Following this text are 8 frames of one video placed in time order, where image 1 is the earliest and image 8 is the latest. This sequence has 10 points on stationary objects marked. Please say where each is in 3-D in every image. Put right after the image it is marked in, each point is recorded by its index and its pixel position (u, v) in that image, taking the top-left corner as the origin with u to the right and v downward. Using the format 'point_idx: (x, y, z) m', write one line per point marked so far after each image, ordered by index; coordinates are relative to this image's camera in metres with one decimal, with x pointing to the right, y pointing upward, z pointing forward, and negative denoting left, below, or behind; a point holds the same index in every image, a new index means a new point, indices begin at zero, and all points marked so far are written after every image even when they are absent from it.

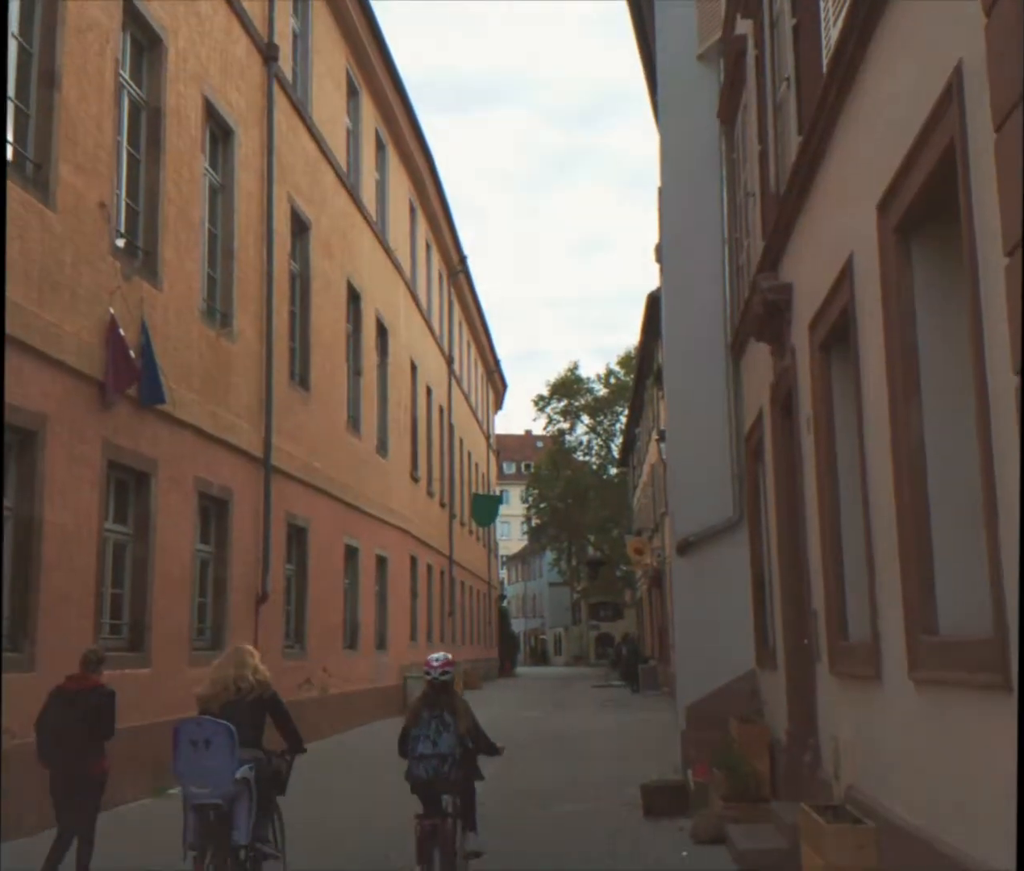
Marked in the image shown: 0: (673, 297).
0: (+1.8, +1.5, +12.3) m
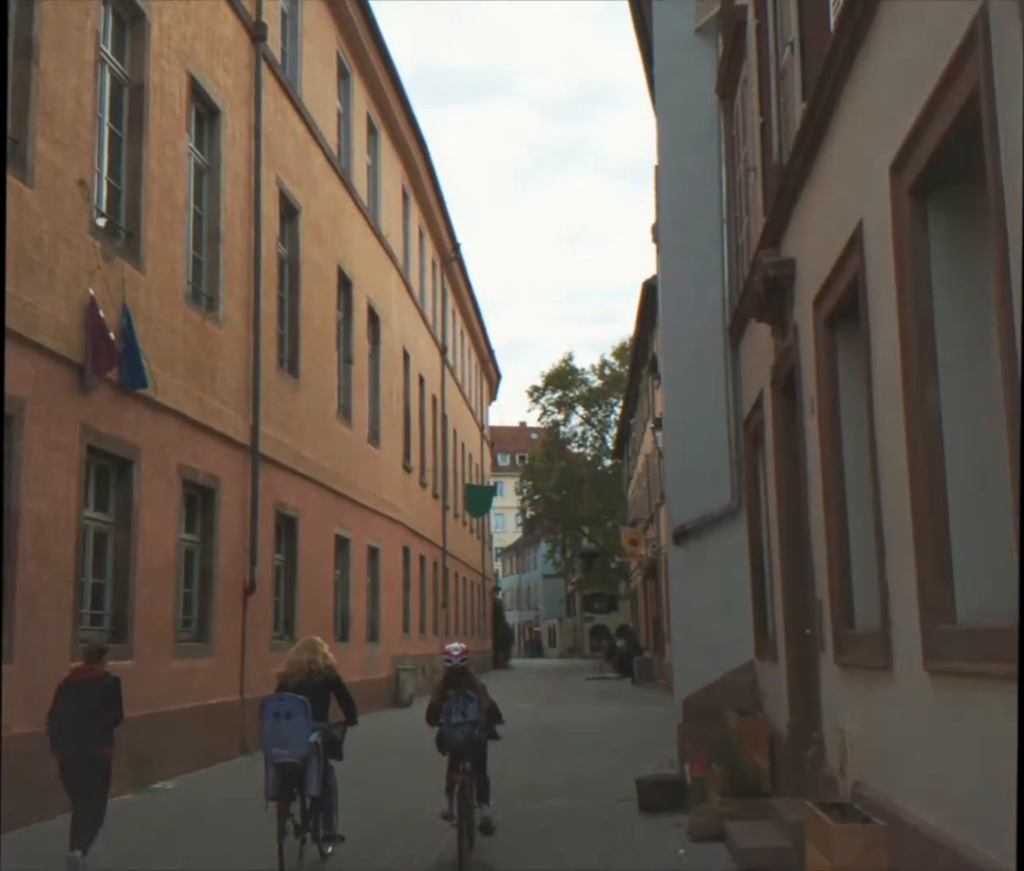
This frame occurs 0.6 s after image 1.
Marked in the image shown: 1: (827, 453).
0: (+1.7, +1.7, +11.9) m
1: (+1.8, -0.1, +6.5) m
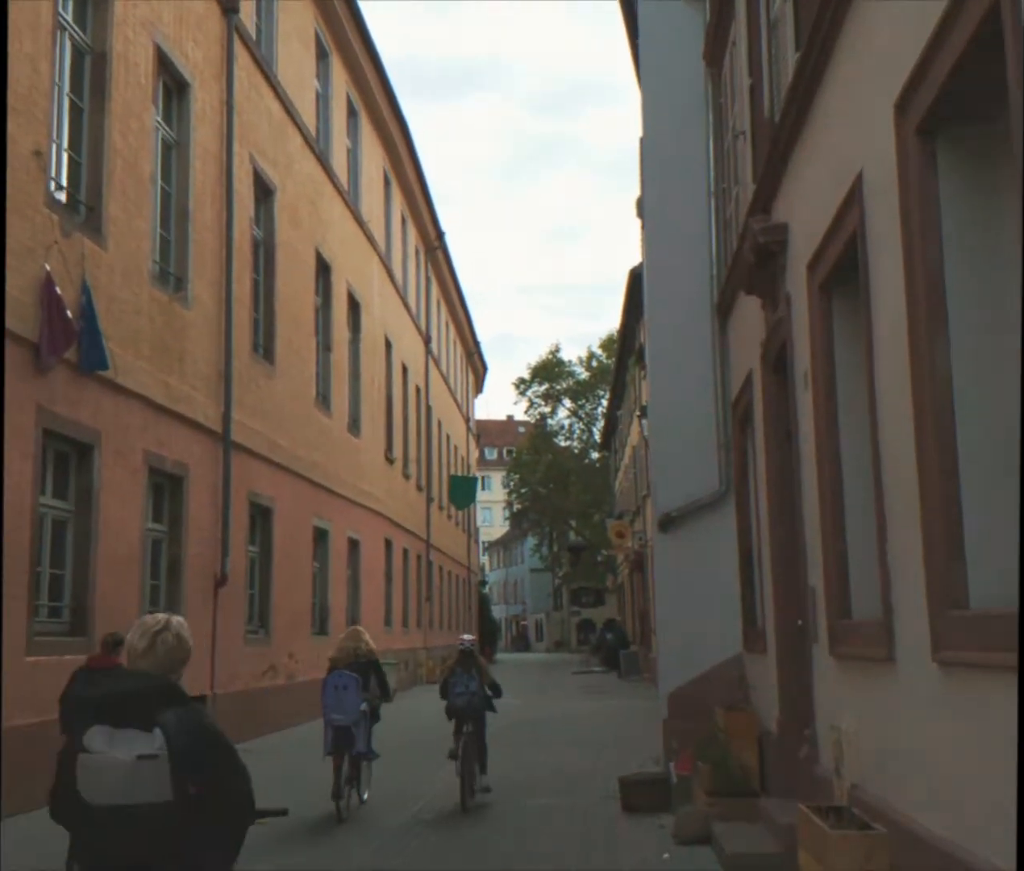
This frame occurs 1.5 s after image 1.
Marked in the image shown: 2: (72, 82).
0: (+1.5, +1.9, +11.5) m
1: (+1.7, +0.1, +6.1) m
2: (-4.6, +3.7, +11.6) m
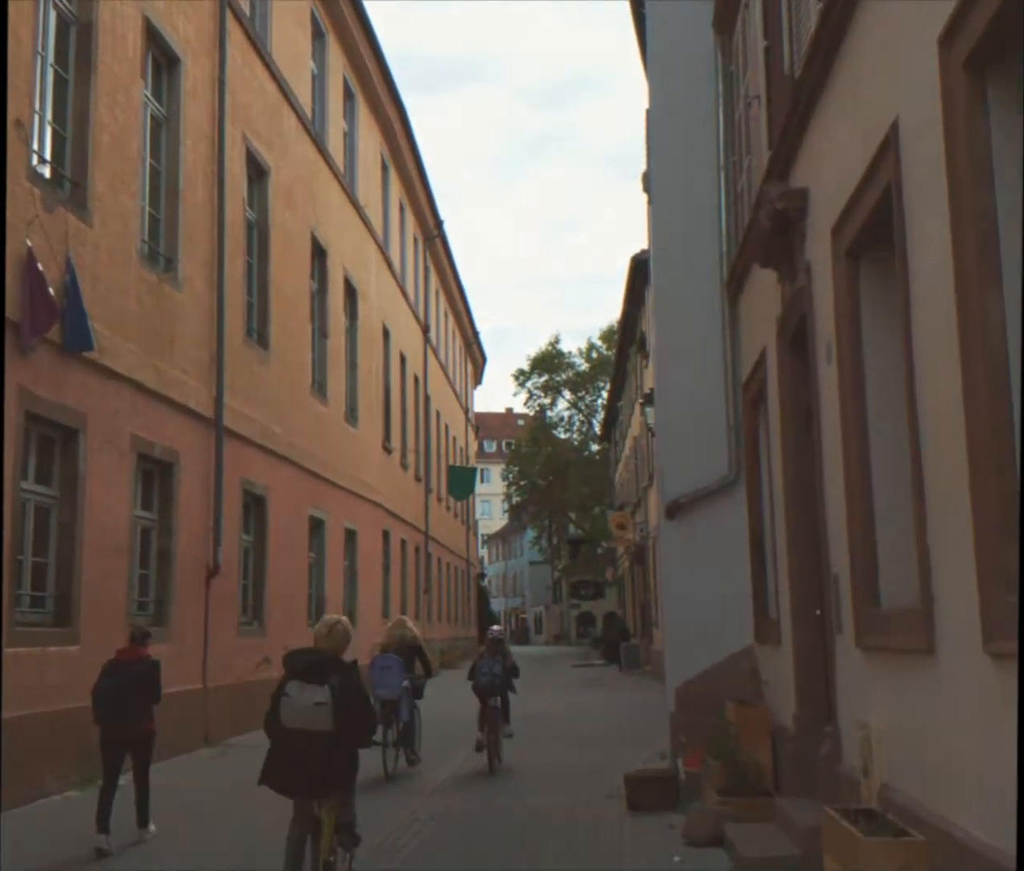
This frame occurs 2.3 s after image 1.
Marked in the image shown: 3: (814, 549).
0: (+1.5, +2.0, +11.1) m
1: (+1.7, +0.2, +5.7) m
2: (-4.6, +3.8, +11.2) m
3: (+2.0, -0.7, +7.4) m
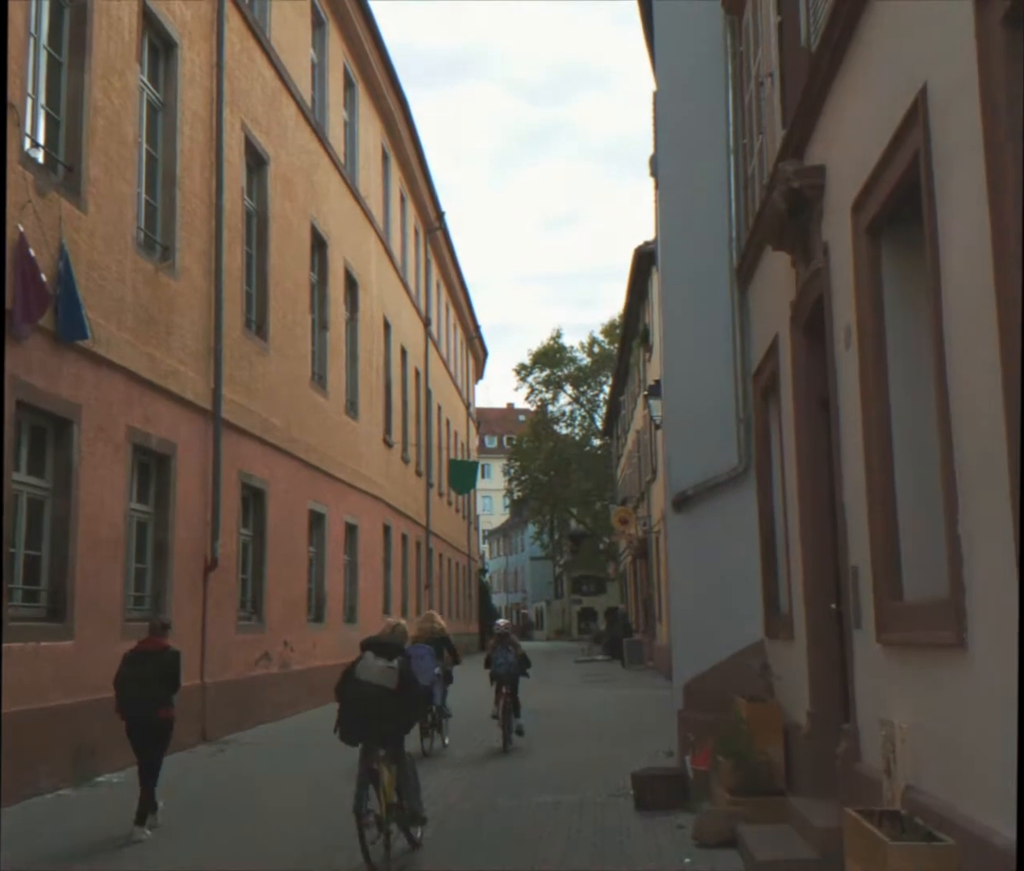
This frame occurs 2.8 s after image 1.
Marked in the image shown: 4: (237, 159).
0: (+1.5, +2.1, +10.8) m
1: (+1.7, +0.3, +5.4) m
2: (-4.5, +3.9, +10.9) m
3: (+2.0, -0.7, +7.1) m
4: (-3.7, +3.8, +15.2) m
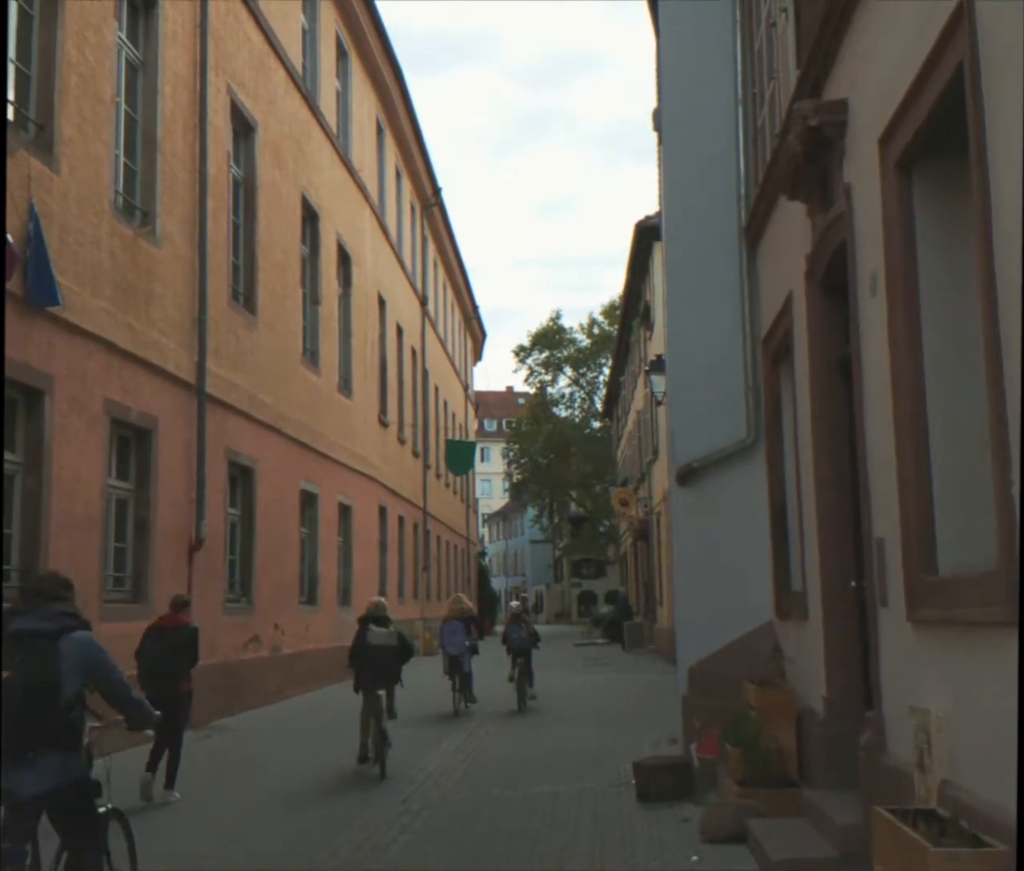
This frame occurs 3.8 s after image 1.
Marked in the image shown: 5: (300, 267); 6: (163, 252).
0: (+1.5, +2.4, +10.3) m
1: (+1.7, +0.4, +4.9) m
2: (-4.6, +4.2, +10.3) m
3: (+2.0, -0.5, +6.6) m
4: (-3.8, +4.1, +14.6) m
5: (-3.4, +2.7, +18.1) m
6: (-3.9, +2.1, +12.5) m
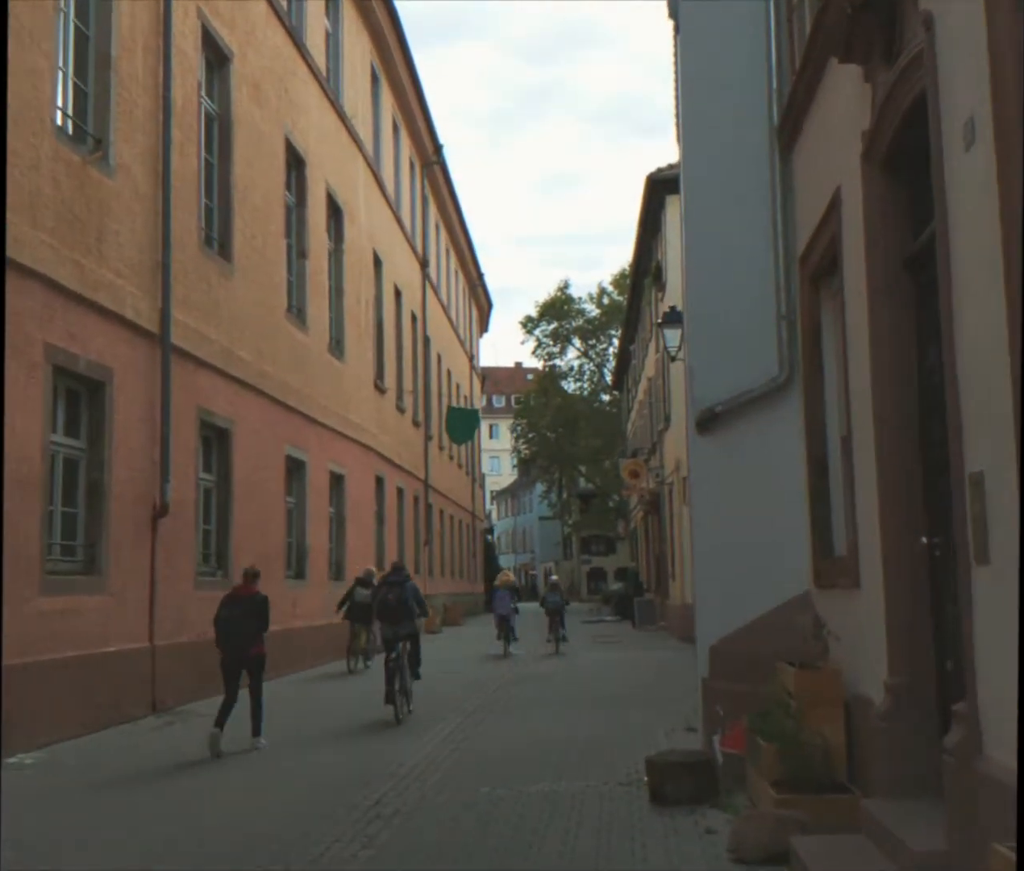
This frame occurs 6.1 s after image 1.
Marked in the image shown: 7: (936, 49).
0: (+1.4, +2.8, +8.9) m
1: (+1.6, +0.8, +3.6) m
2: (-4.6, +4.6, +9.0) m
3: (+1.9, -0.1, +5.3) m
4: (-3.8, +4.6, +13.3) m
5: (-3.4, +3.3, +16.7) m
6: (-3.9, +2.5, +11.2) m
7: (+1.6, +1.5, +4.2) m
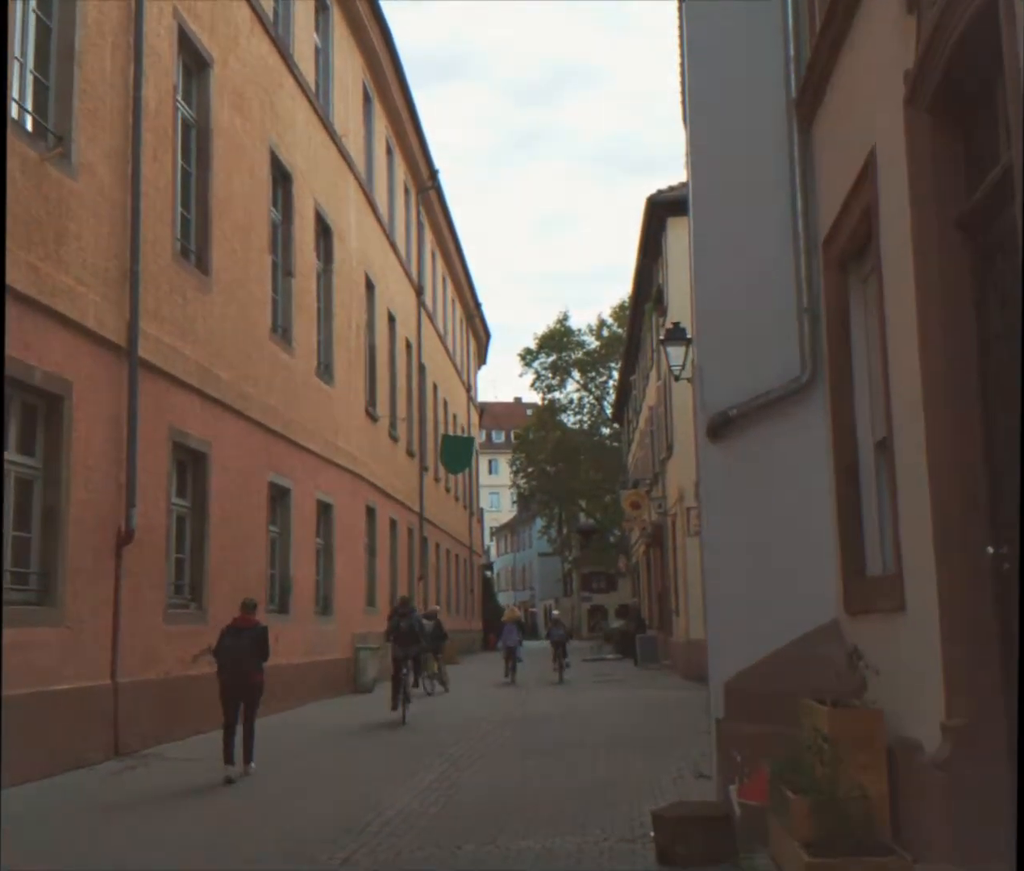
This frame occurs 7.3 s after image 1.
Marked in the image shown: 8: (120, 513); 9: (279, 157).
0: (+1.4, +2.7, +8.1) m
1: (+1.5, +0.9, +2.8) m
2: (-4.7, +4.5, +8.3) m
3: (+1.8, -0.1, +4.4) m
4: (-3.9, +4.3, +12.6) m
5: (-3.5, +2.9, +16.0) m
6: (-4.0, +2.3, +10.4) m
7: (+1.5, +1.5, +3.5) m
8: (-3.8, -0.8, +10.9) m
9: (-3.5, +4.2, +16.7) m
